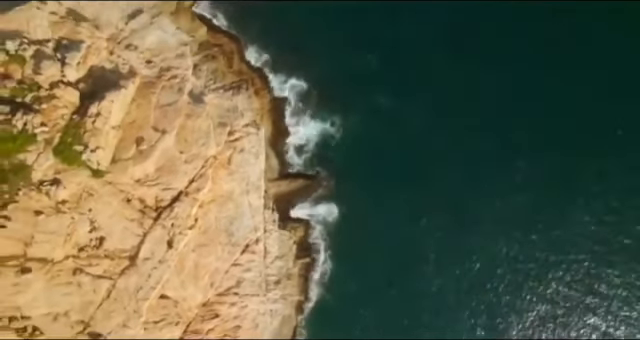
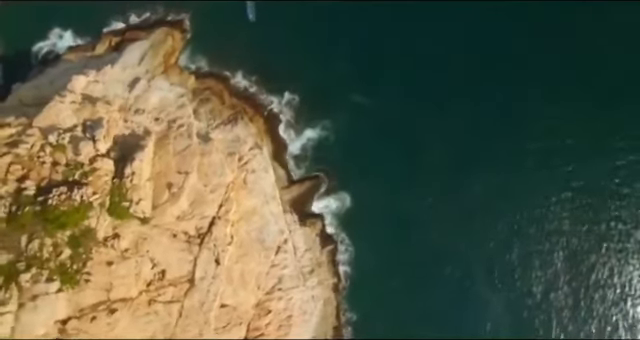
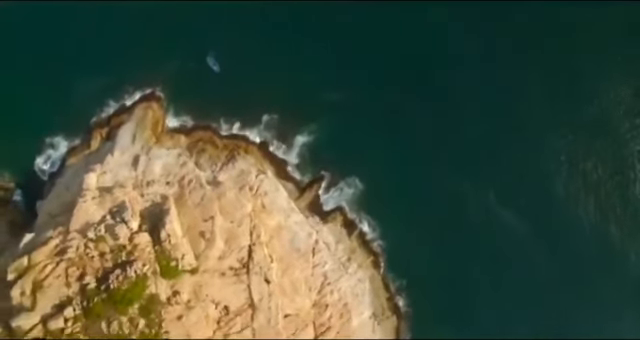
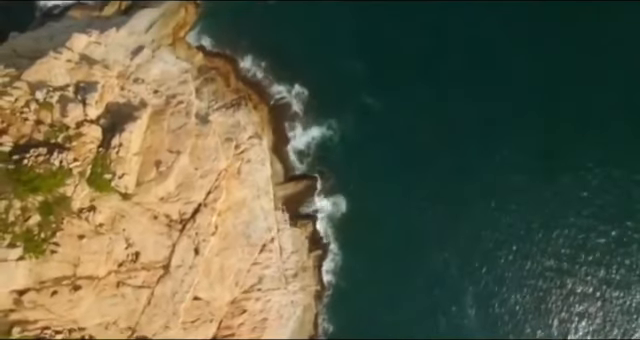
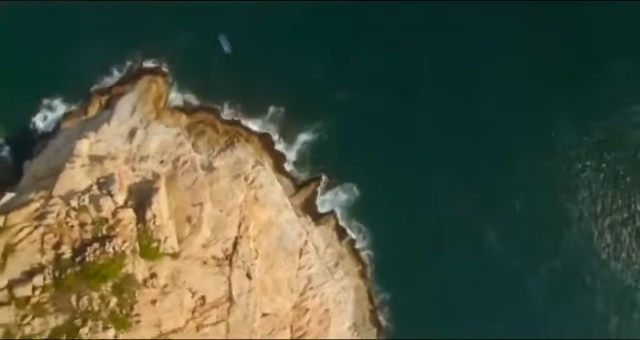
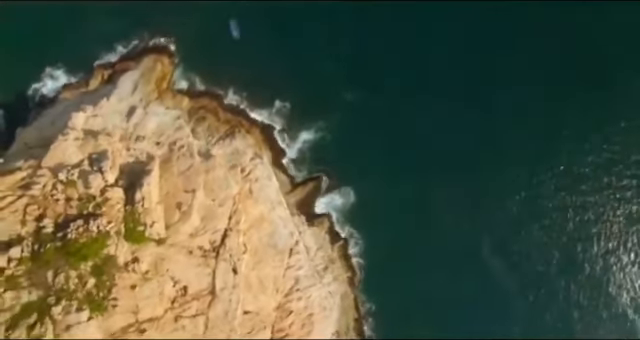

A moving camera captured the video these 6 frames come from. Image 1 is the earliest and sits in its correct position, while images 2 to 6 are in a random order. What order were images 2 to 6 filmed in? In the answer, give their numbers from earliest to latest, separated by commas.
4, 2, 6, 5, 3
